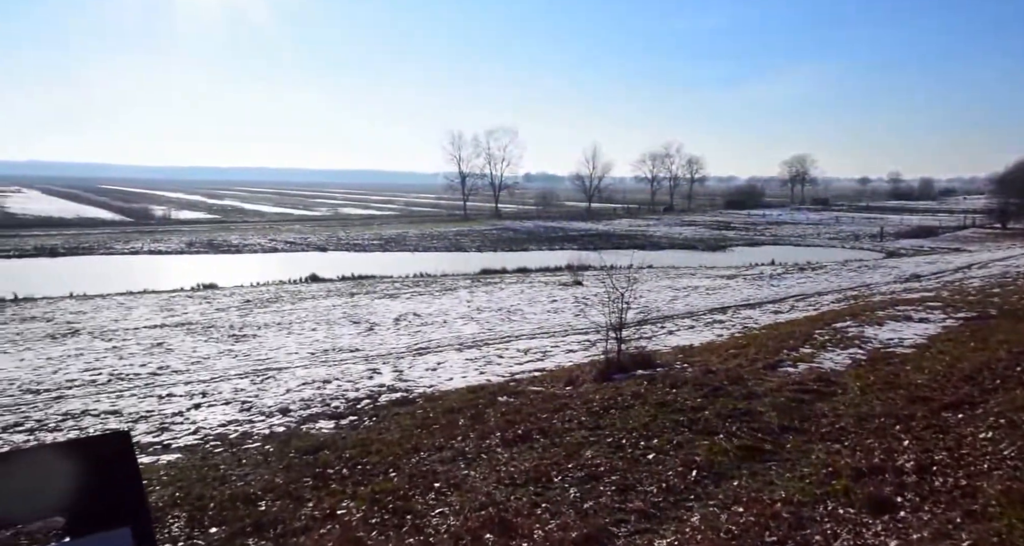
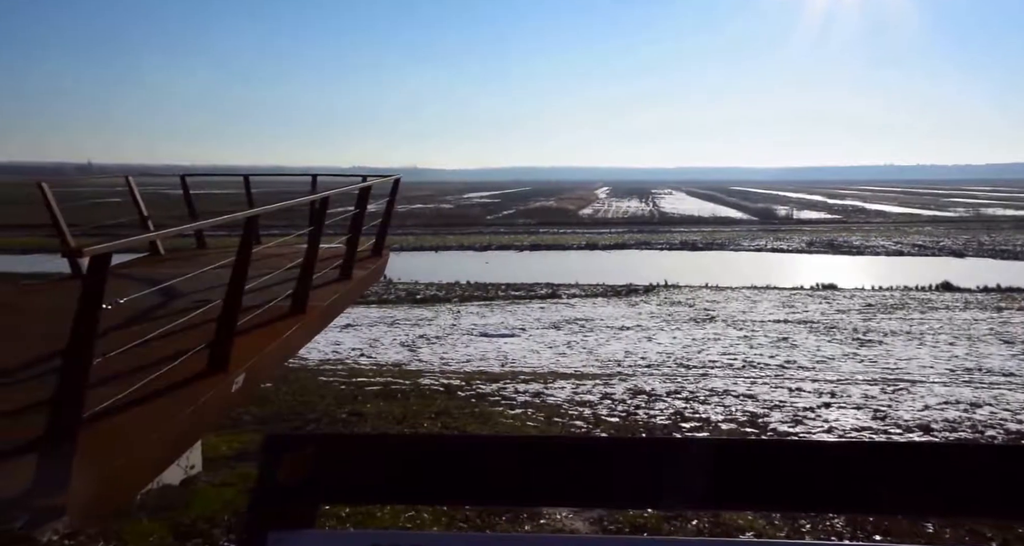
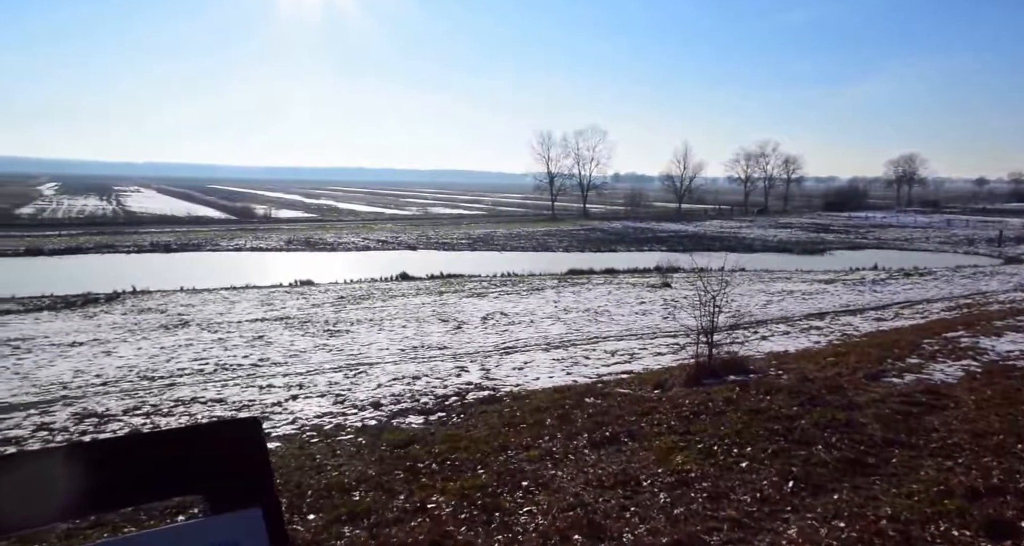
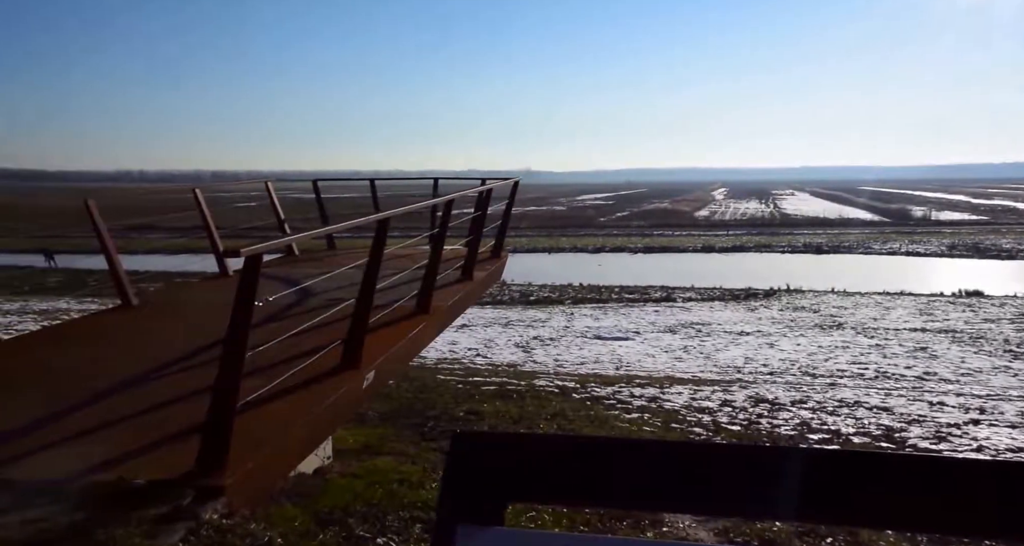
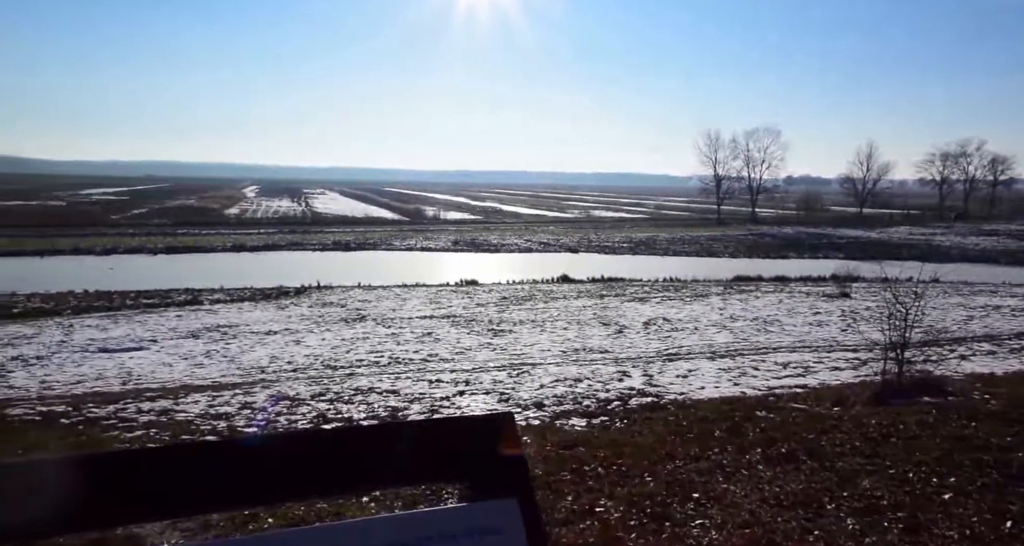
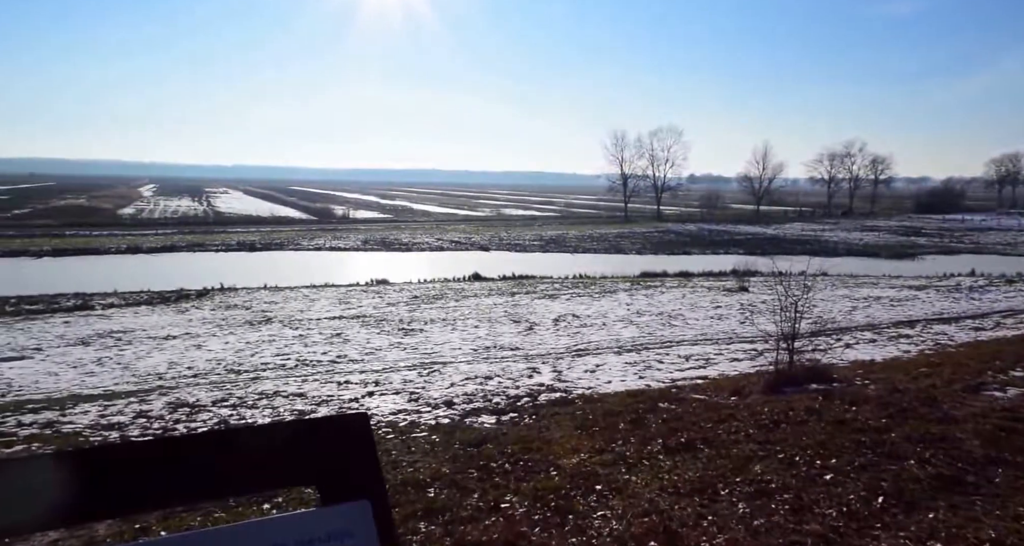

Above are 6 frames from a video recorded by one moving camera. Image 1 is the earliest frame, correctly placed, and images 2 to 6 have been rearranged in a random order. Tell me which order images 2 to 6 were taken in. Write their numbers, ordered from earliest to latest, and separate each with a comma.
3, 6, 5, 2, 4
